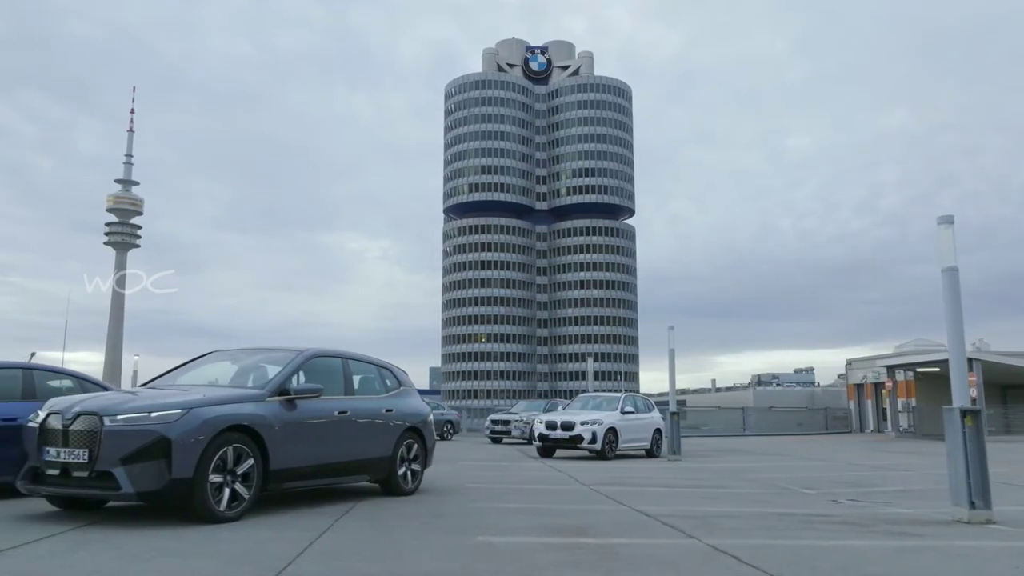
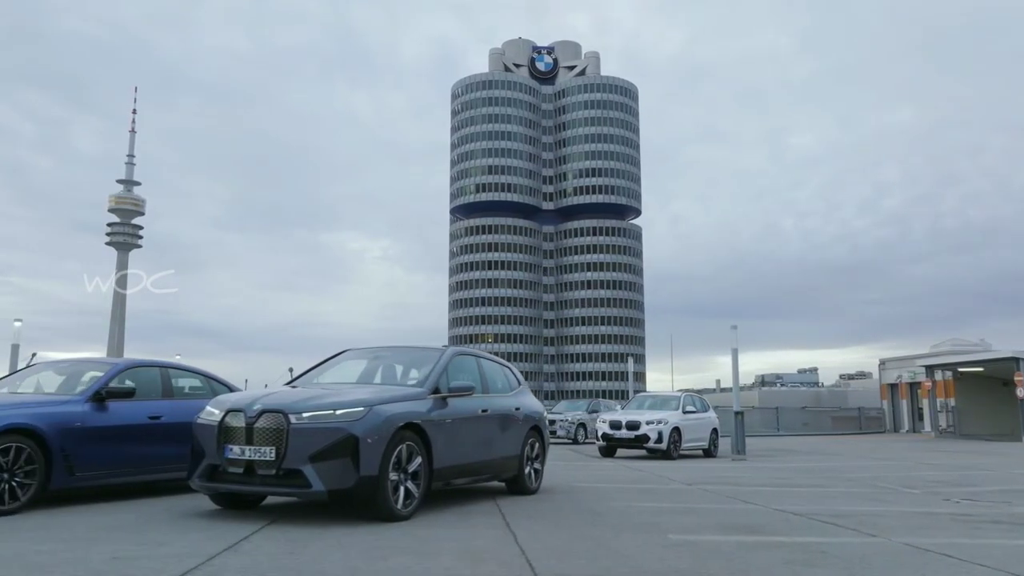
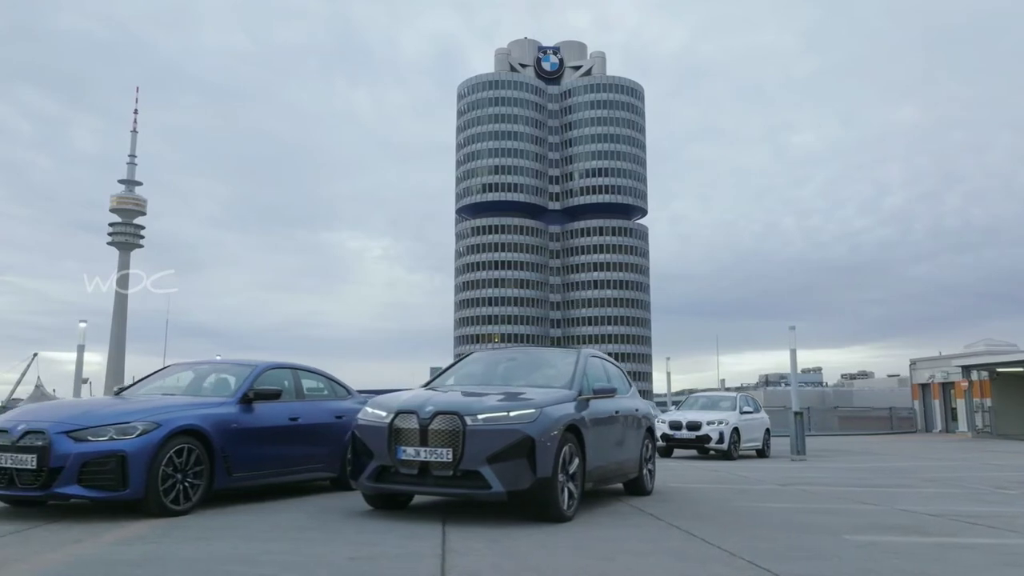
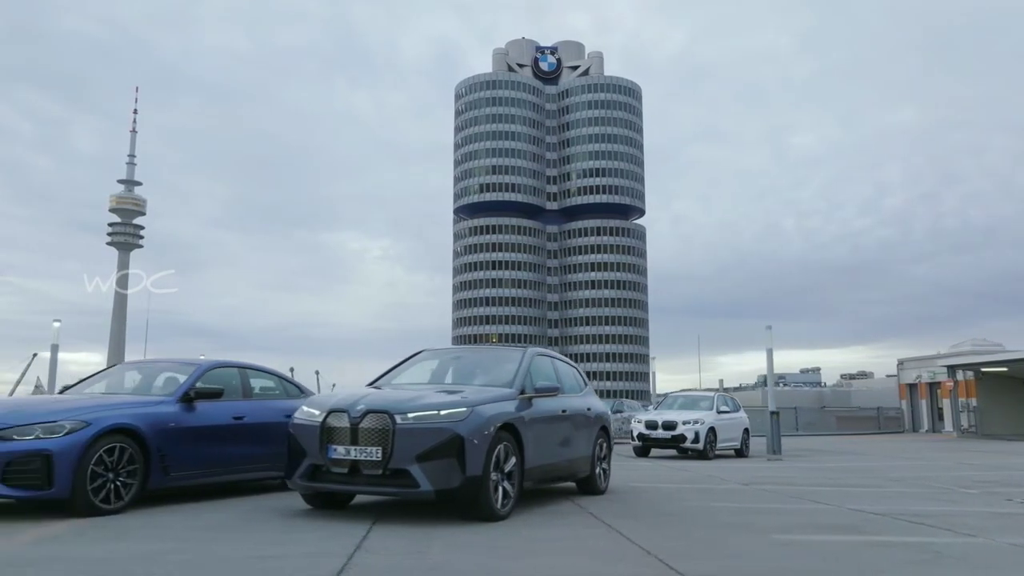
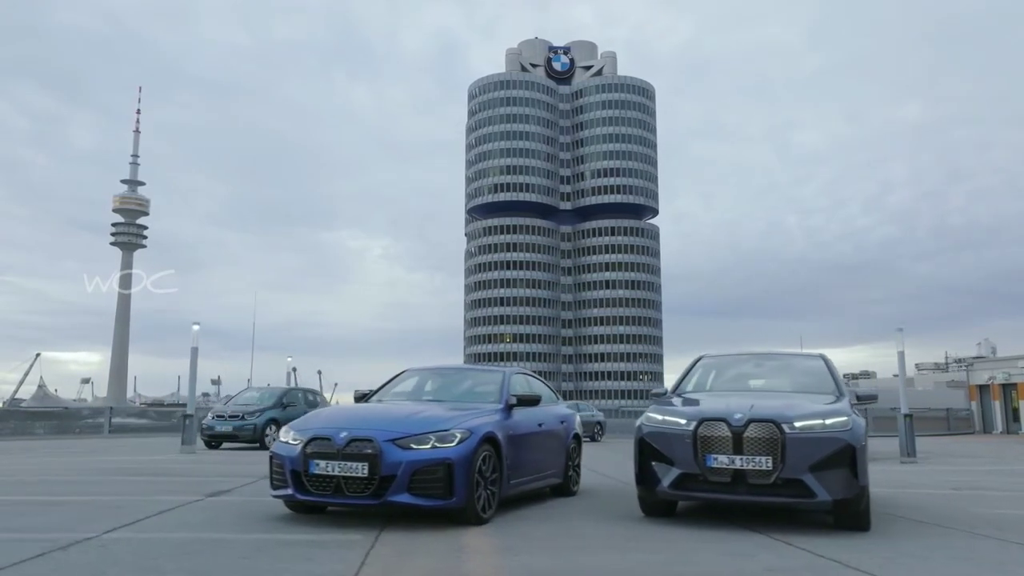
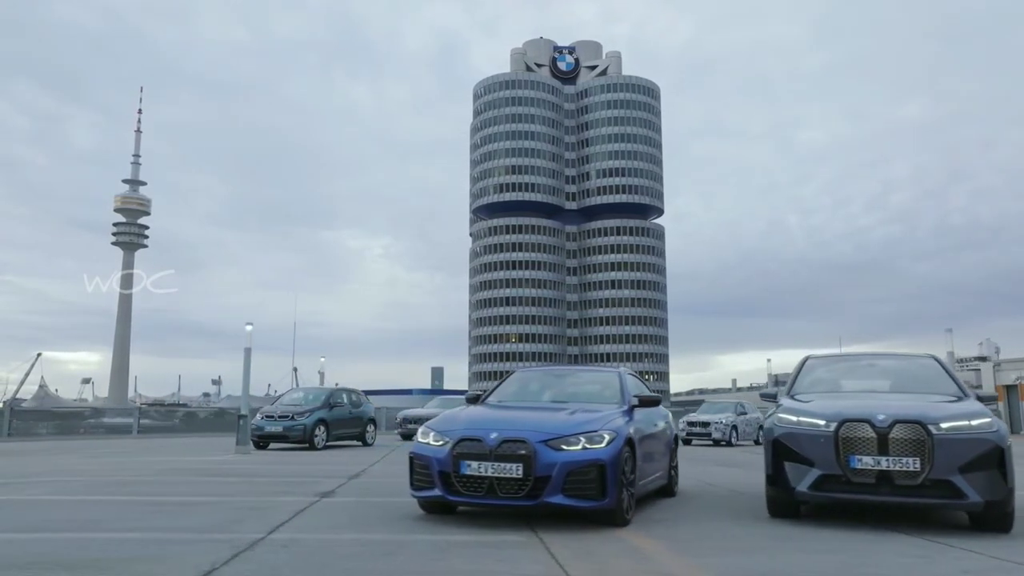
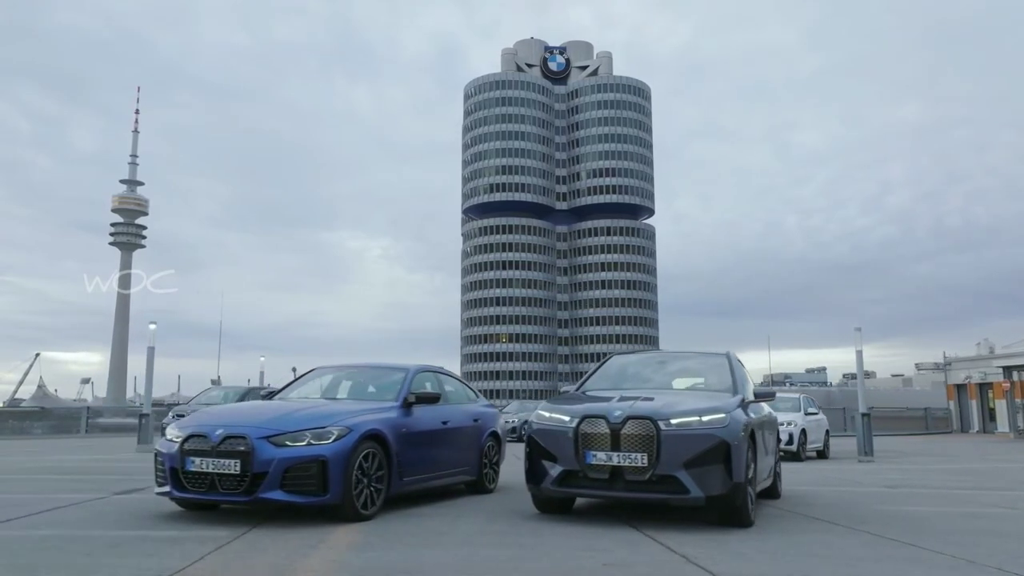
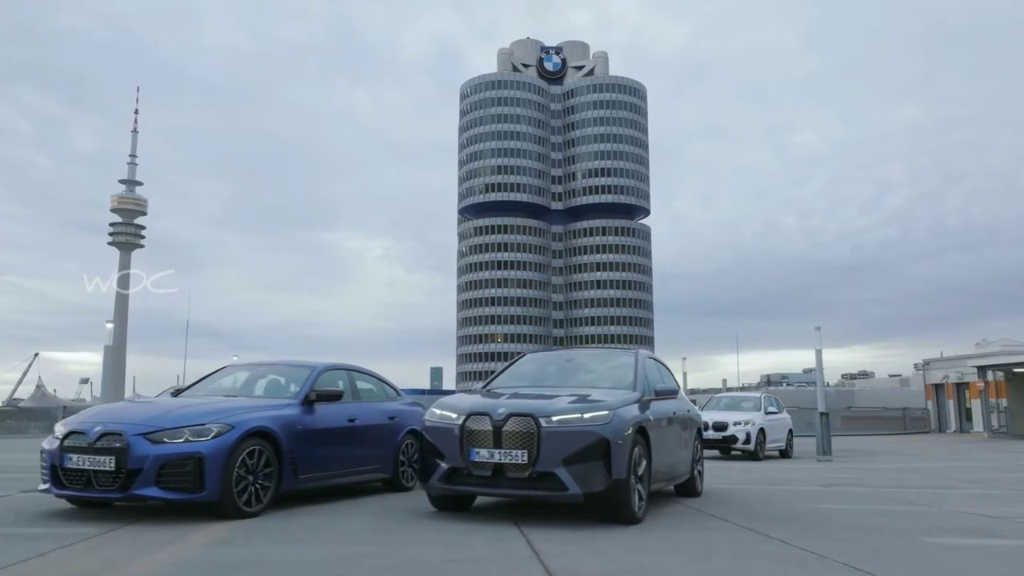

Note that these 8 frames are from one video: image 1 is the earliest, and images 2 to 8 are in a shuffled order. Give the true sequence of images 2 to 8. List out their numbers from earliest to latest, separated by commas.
2, 4, 3, 8, 7, 5, 6
